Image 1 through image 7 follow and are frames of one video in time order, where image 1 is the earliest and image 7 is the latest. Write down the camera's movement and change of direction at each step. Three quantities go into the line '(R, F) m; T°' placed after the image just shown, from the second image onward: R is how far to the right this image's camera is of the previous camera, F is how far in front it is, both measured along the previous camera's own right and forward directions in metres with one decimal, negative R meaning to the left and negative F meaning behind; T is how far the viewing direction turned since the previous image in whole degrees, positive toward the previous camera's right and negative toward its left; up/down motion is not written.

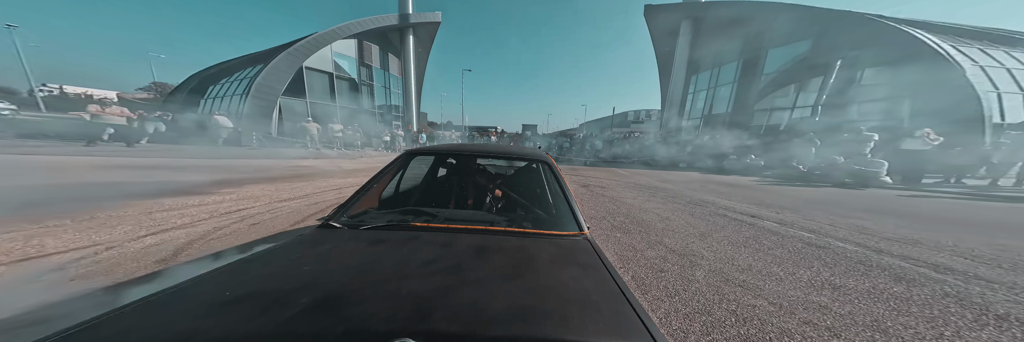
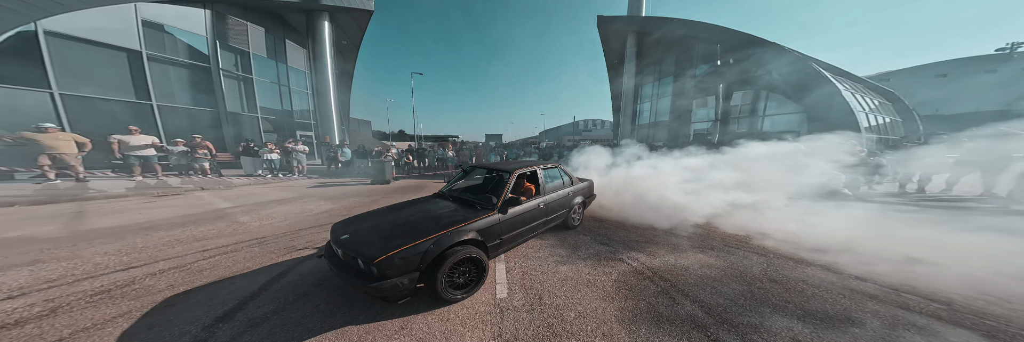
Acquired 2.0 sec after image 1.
(+0.3, +1.5) m; +15°
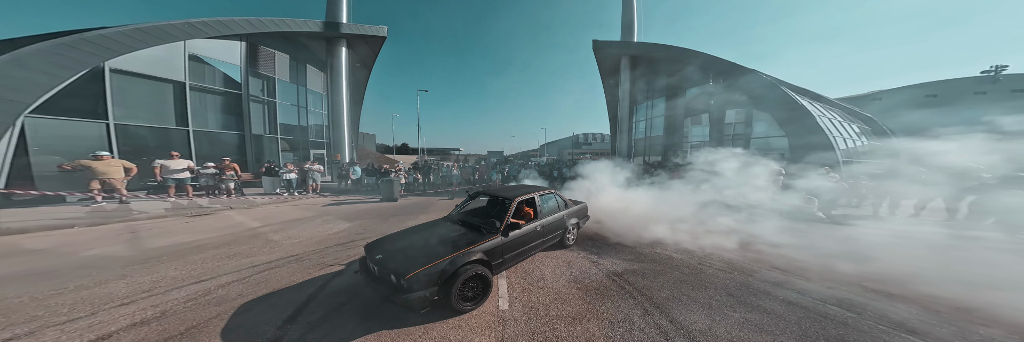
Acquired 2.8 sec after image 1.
(0.0, -0.5) m; 0°
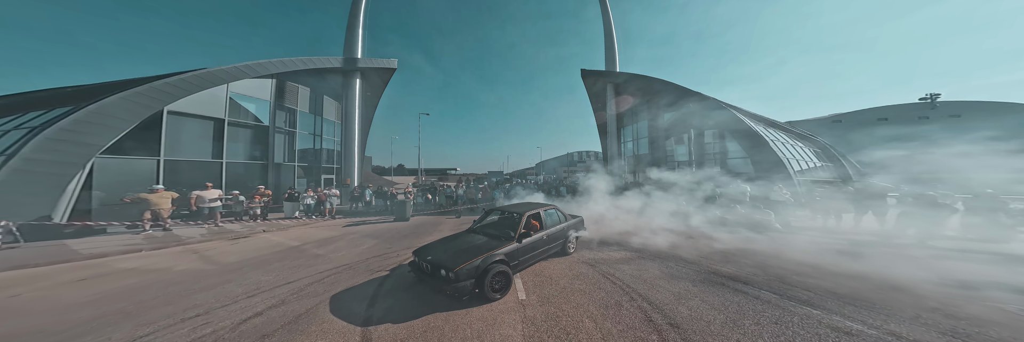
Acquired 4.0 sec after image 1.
(-0.3, -0.9) m; +1°
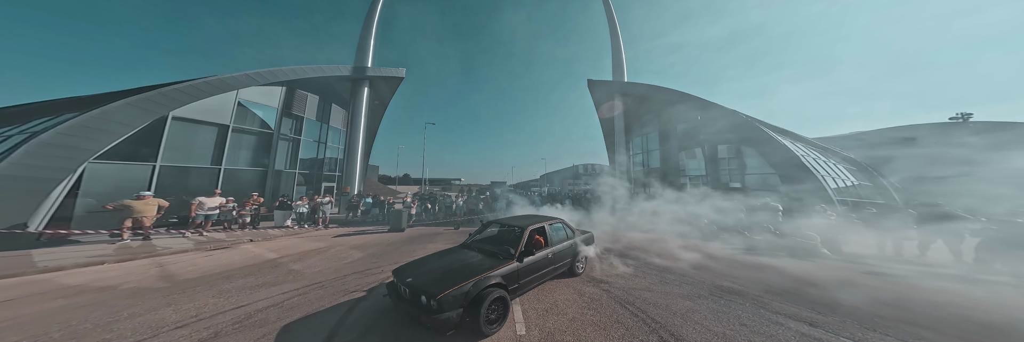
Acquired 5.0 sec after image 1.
(+0.1, +0.5) m; -2°
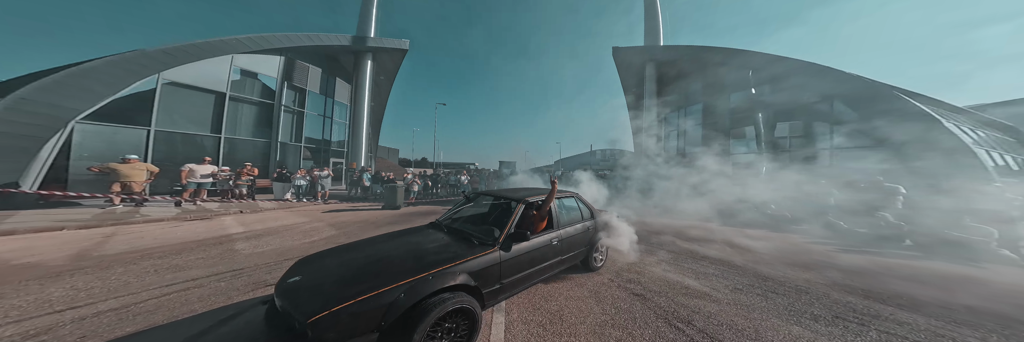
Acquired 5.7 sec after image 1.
(+0.4, +1.3) m; -5°
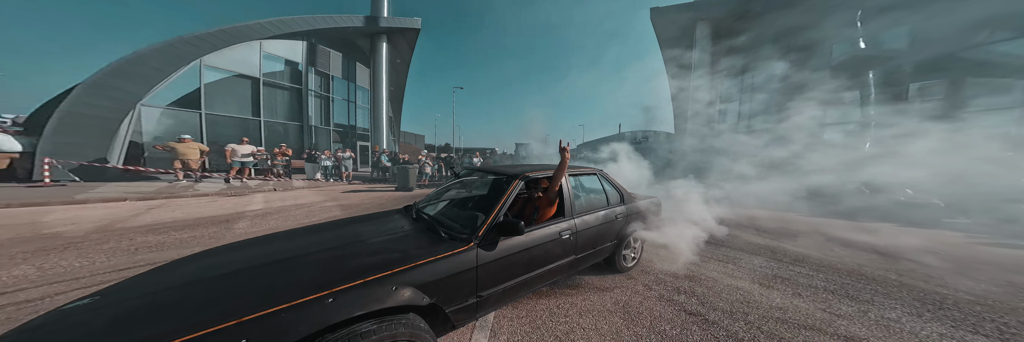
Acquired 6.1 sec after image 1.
(+0.3, +0.8) m; -8°
